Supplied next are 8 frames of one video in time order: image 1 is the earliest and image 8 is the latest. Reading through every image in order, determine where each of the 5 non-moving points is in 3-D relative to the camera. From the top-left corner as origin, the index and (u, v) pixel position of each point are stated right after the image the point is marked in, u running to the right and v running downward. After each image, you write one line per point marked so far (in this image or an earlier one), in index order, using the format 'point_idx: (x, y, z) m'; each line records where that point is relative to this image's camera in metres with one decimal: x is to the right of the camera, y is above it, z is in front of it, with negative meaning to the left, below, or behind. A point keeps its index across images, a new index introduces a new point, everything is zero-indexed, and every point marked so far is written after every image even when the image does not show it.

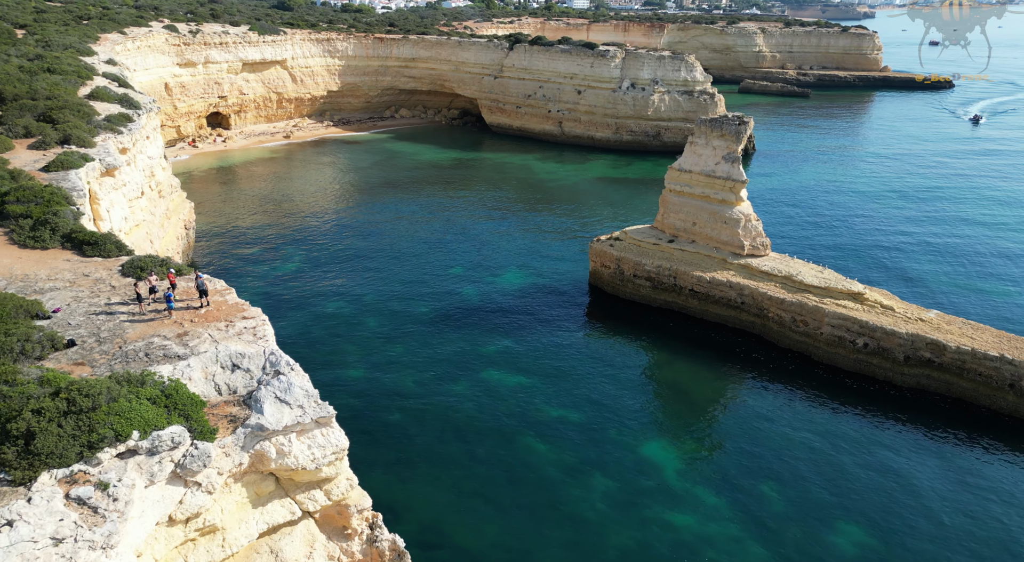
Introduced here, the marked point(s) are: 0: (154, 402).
0: (-6.6, -2.3, +13.2) m
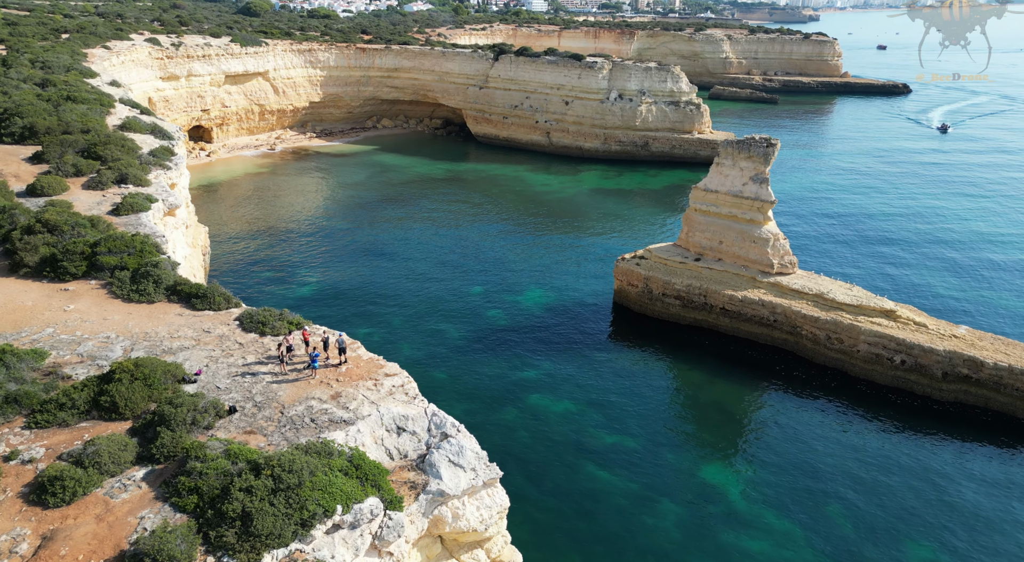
0: (-3.1, -3.7, +13.4) m
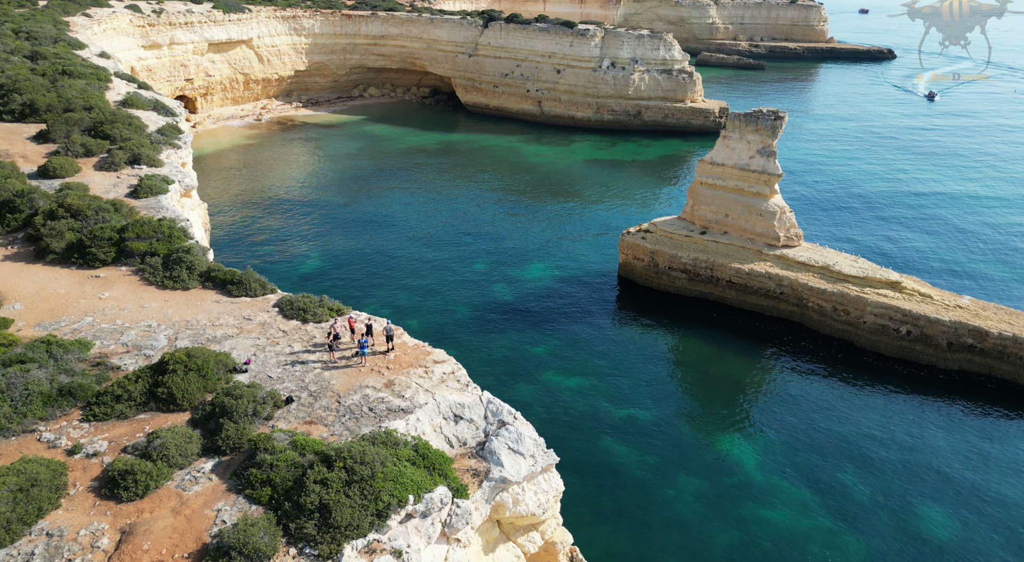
0: (-1.9, -3.5, +13.6) m
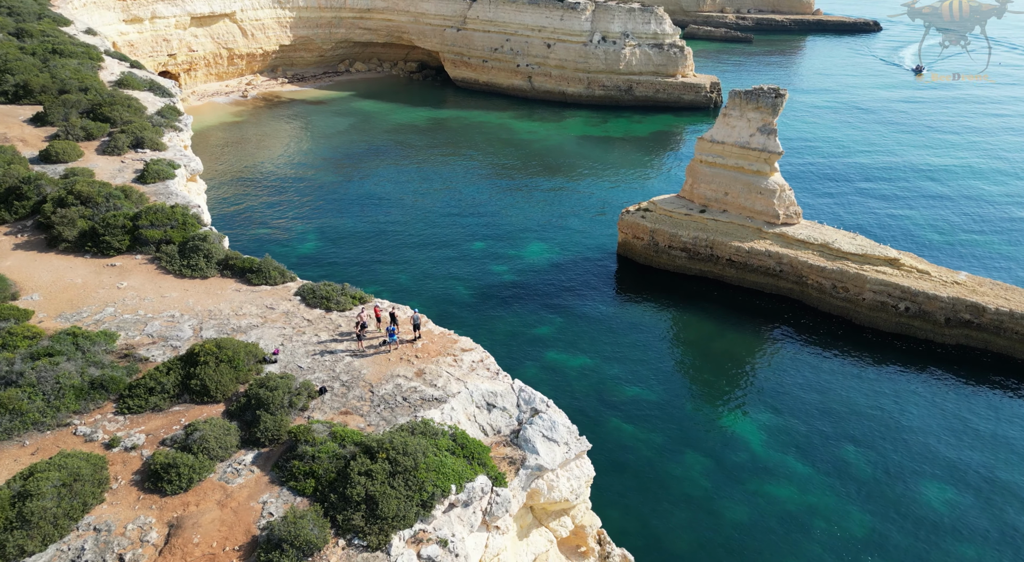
0: (-1.1, -3.4, +13.8) m
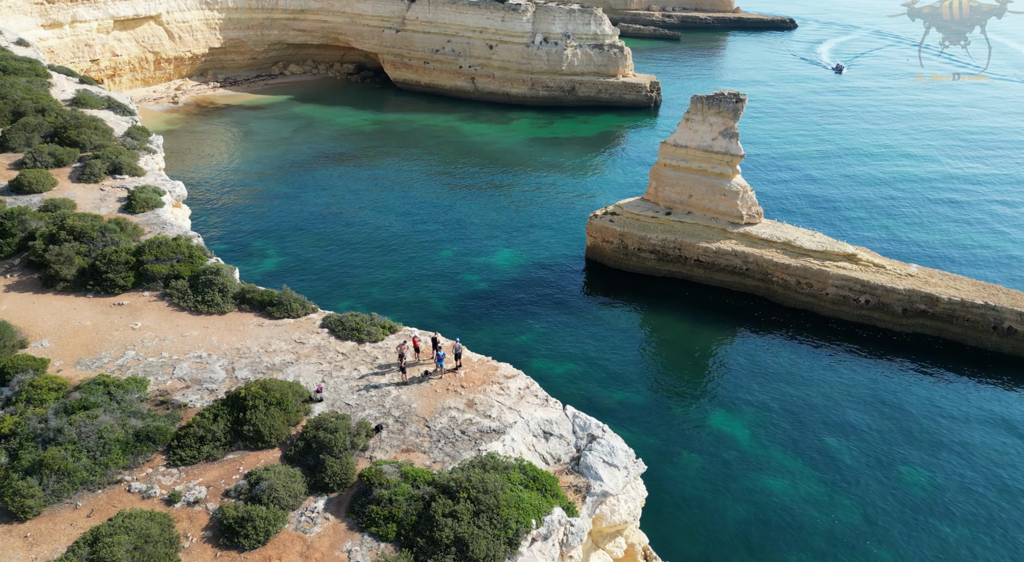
0: (+0.3, -4.1, +13.9) m
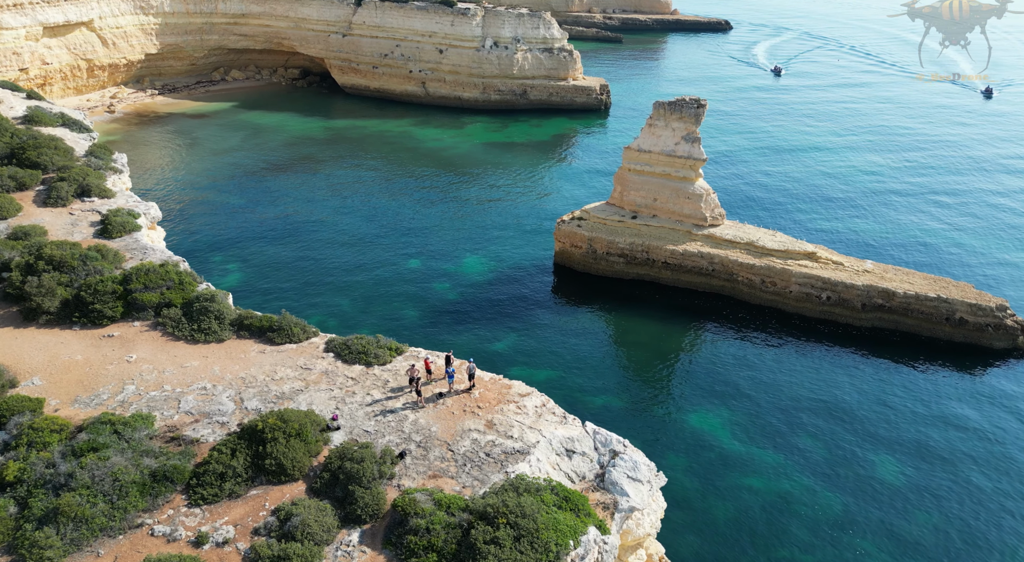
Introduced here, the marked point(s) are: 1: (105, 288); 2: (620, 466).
0: (+1.0, -4.5, +14.1) m
1: (-11.5, -0.2, +19.9) m
2: (+2.4, -4.1, +15.5) m
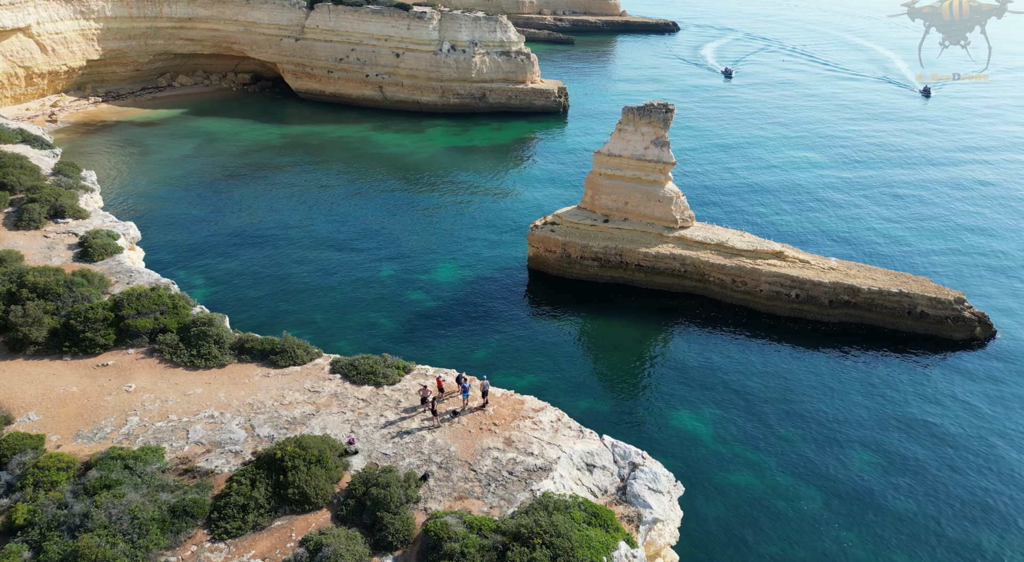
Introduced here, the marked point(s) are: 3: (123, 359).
0: (+1.6, -4.9, +14.2) m
1: (-11.4, -0.9, +19.3) m
2: (+2.8, -4.4, +15.7) m
3: (-10.4, -2.1, +18.9) m
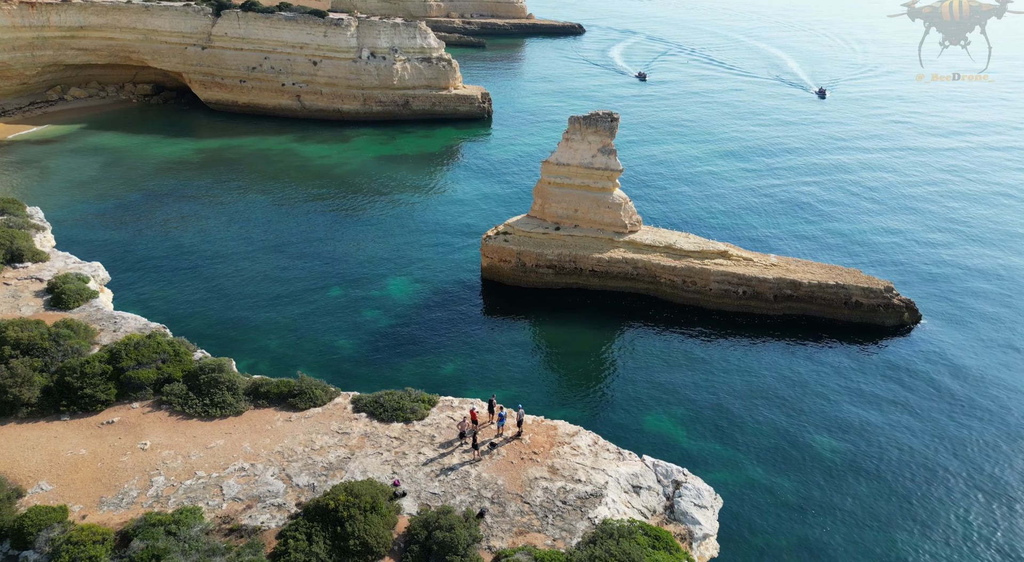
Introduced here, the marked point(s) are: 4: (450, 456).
0: (+2.9, -5.5, +14.6) m
1: (-10.7, -2.2, +18.1) m
2: (+4.0, -4.9, +16.2) m
3: (-9.7, -3.4, +17.8) m
4: (-1.5, -4.2, +16.8) m
